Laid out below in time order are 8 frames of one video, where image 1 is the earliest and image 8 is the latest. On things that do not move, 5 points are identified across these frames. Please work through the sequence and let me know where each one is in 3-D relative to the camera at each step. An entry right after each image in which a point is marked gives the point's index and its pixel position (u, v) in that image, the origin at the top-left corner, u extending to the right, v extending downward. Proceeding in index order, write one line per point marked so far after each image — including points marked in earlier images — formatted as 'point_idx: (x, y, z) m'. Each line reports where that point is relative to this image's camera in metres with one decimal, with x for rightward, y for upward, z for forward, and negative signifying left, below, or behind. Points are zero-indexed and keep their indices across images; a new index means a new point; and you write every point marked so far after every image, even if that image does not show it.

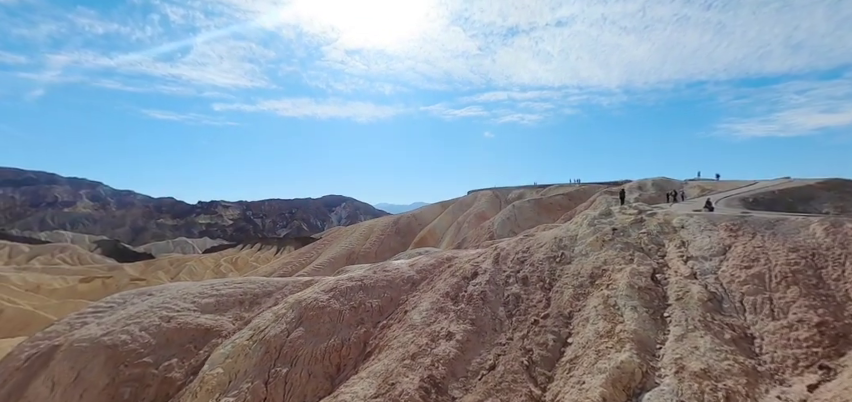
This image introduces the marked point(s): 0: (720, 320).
0: (+14.4, -5.8, +16.9) m
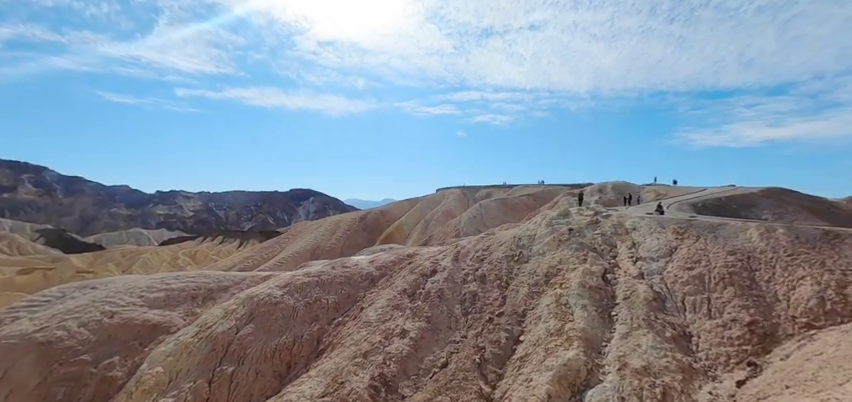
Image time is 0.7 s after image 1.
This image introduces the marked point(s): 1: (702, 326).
0: (+11.9, -6.0, +17.4) m
1: (+13.4, -6.1, +16.7) m
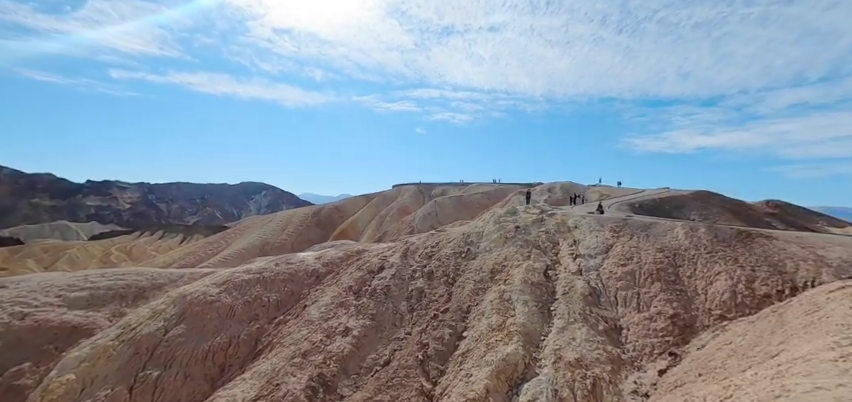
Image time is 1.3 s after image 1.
0: (+9.0, -5.9, +18.2) m
1: (+10.5, -6.1, +17.6) m
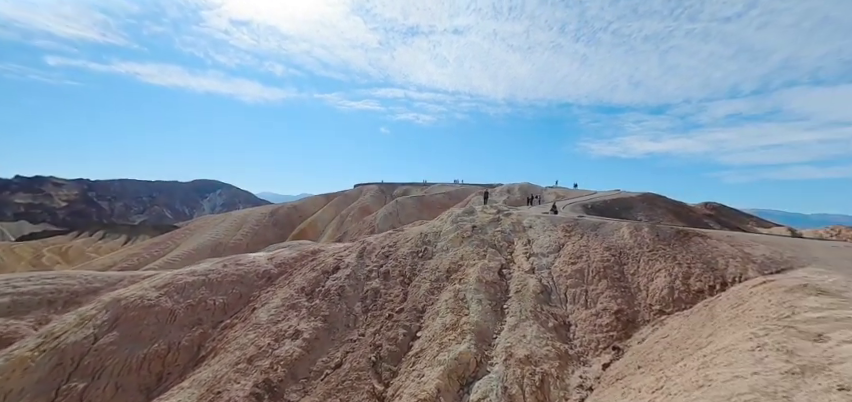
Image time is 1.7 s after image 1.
0: (+6.5, -5.9, +18.6) m
1: (+8.0, -6.1, +18.2) m
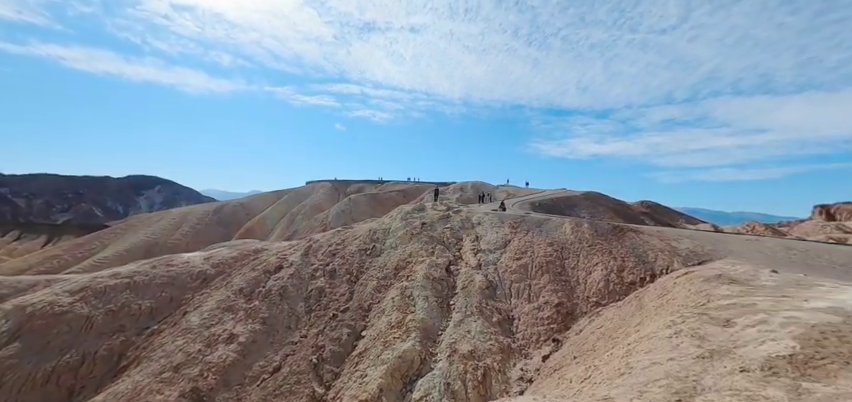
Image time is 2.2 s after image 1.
0: (+3.6, -5.7, +18.8) m
1: (+5.1, -5.9, +18.6) m
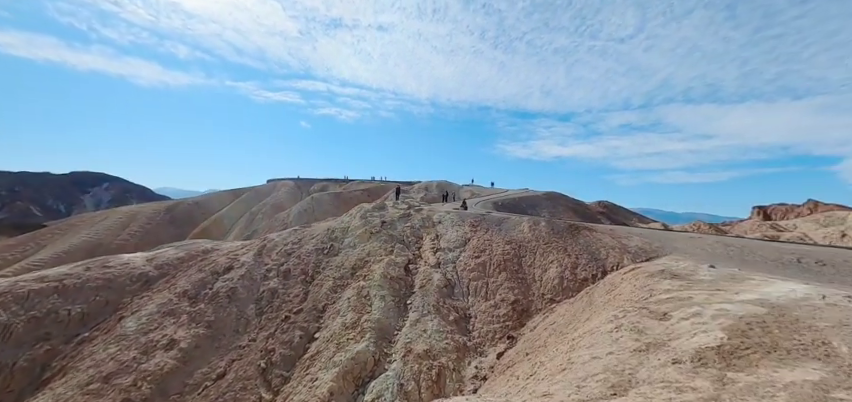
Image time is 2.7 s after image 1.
0: (+1.2, -5.6, +18.7) m
1: (+2.8, -5.8, +18.6) m
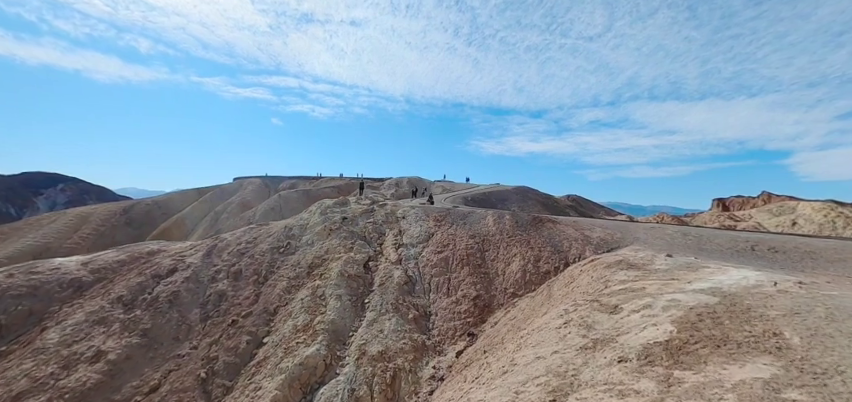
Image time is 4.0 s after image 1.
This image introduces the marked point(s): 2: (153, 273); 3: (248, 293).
0: (-0.9, -5.2, +17.8) m
1: (+0.7, -5.4, +17.8) m
2: (-15.3, -4.0, +19.3) m
3: (-9.6, -5.0, +18.6) m
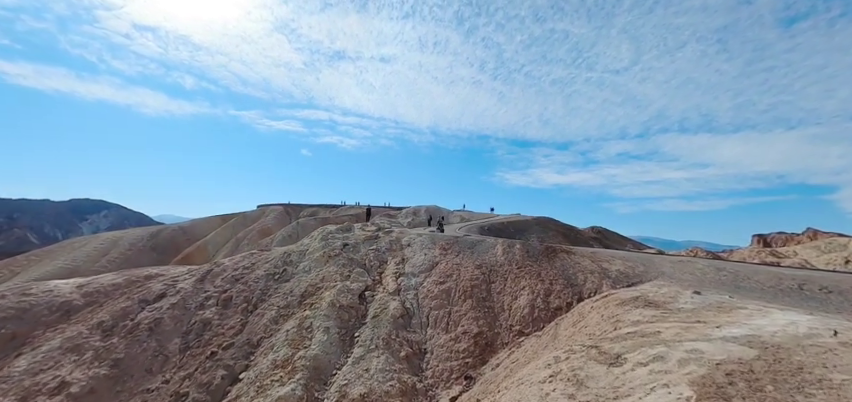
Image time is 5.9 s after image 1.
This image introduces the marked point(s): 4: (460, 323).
0: (-1.1, -6.4, +16.1) m
1: (+0.5, -6.6, +15.9) m
2: (-15.3, -5.2, +19.0) m
3: (-9.7, -6.1, +17.7) m
4: (+1.6, -5.9, +16.3) m
